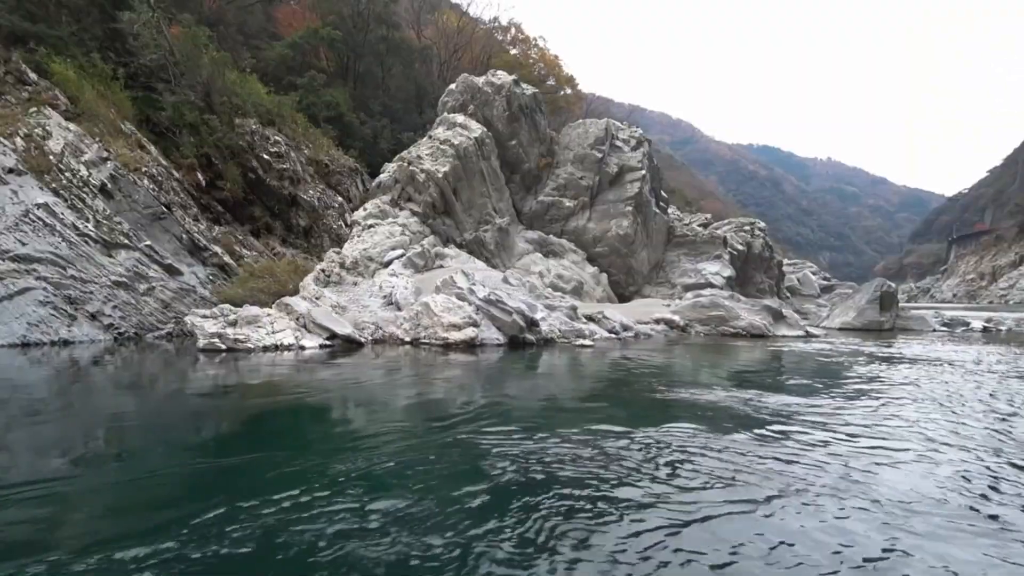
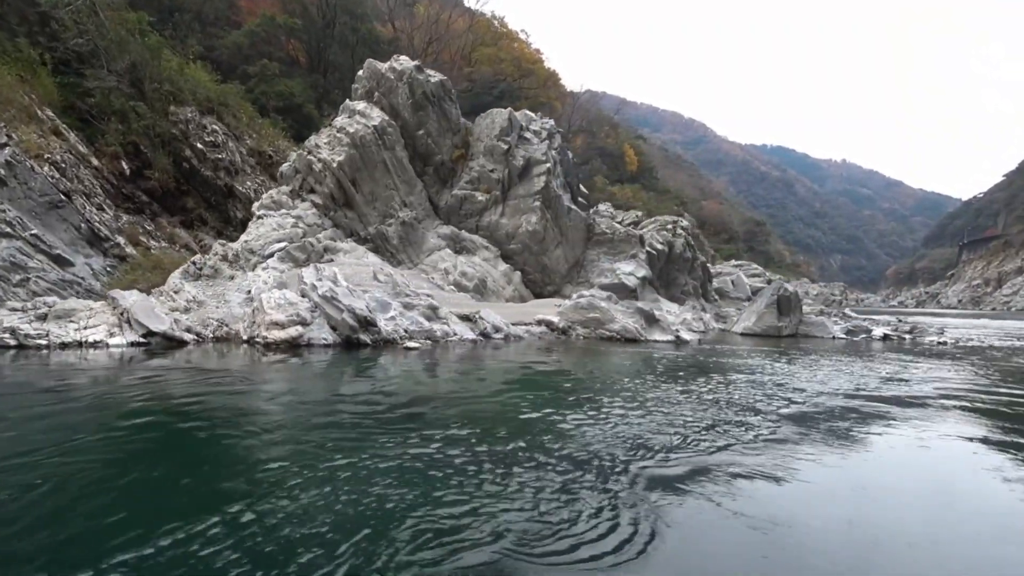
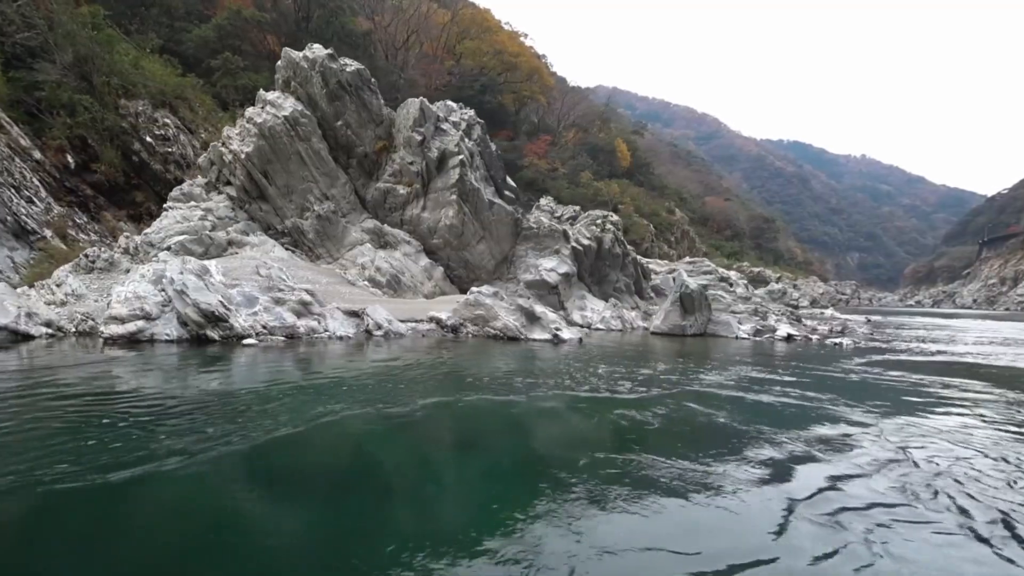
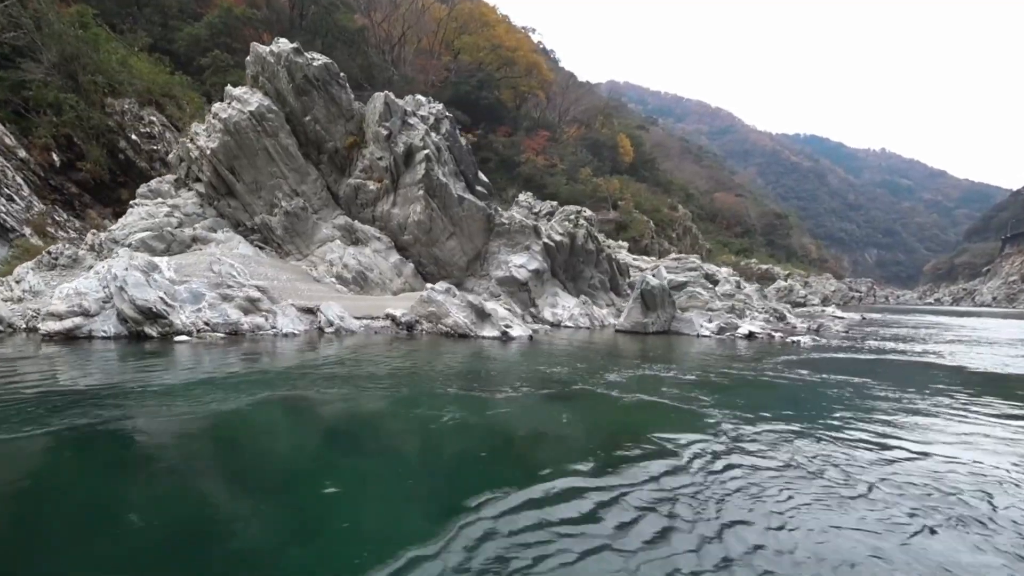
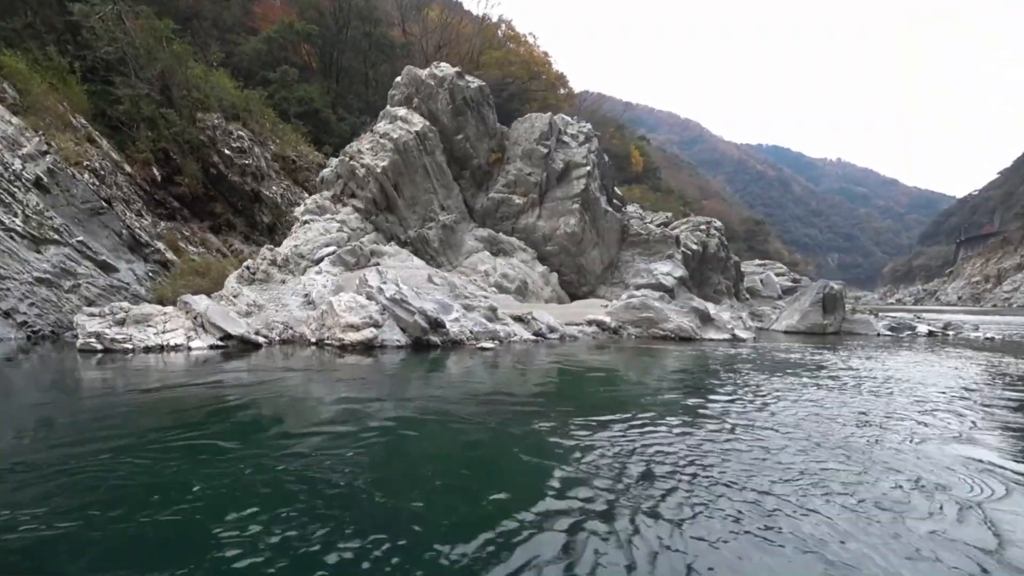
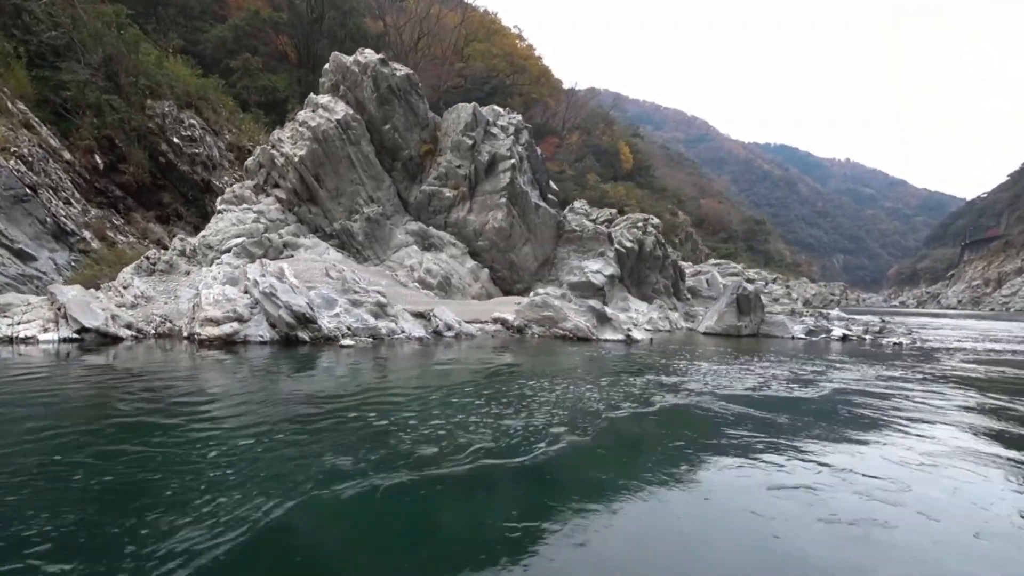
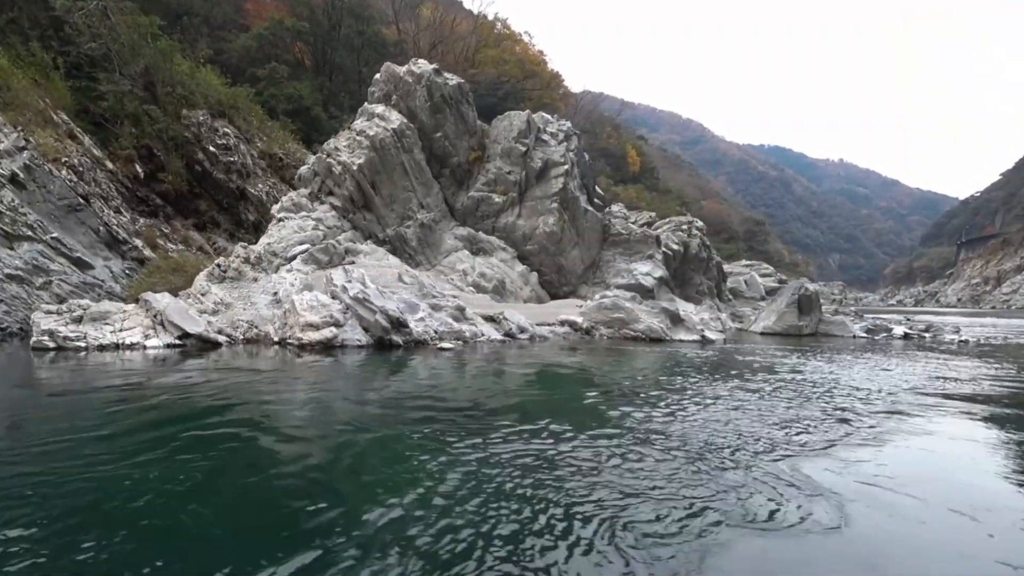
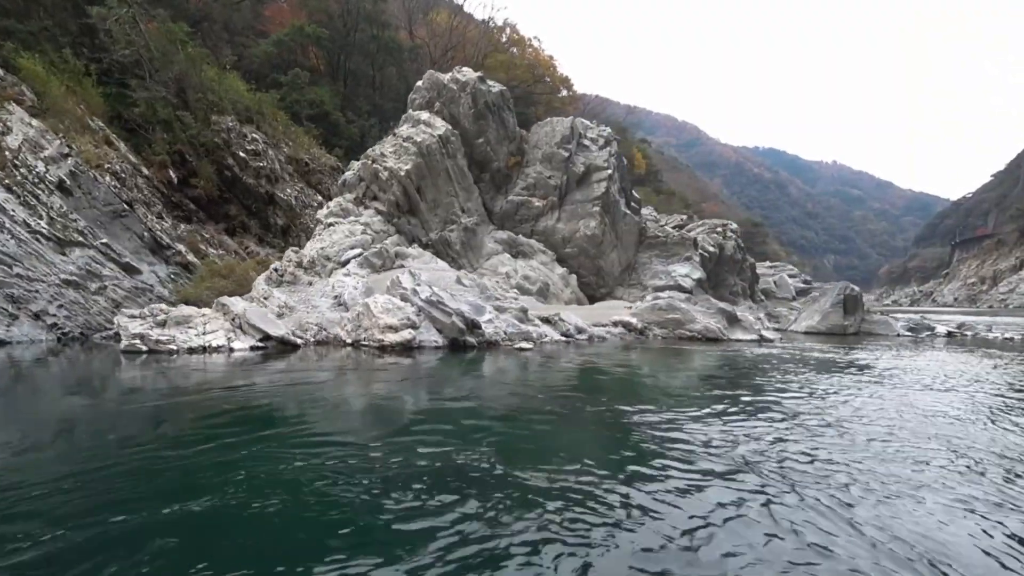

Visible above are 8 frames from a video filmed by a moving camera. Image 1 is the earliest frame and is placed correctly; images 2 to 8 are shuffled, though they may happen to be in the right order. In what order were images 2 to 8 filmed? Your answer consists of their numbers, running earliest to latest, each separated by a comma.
8, 5, 7, 2, 6, 3, 4
